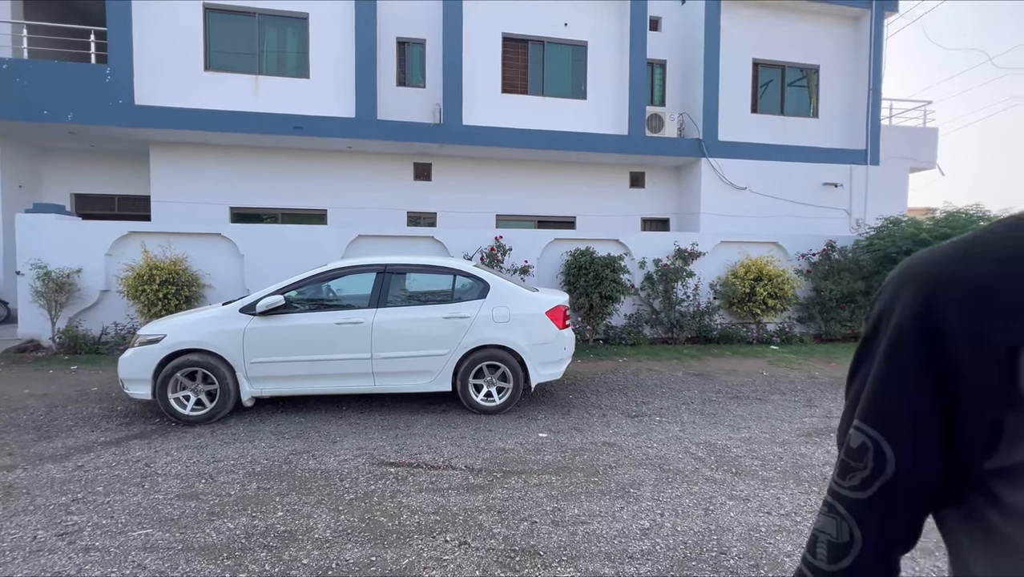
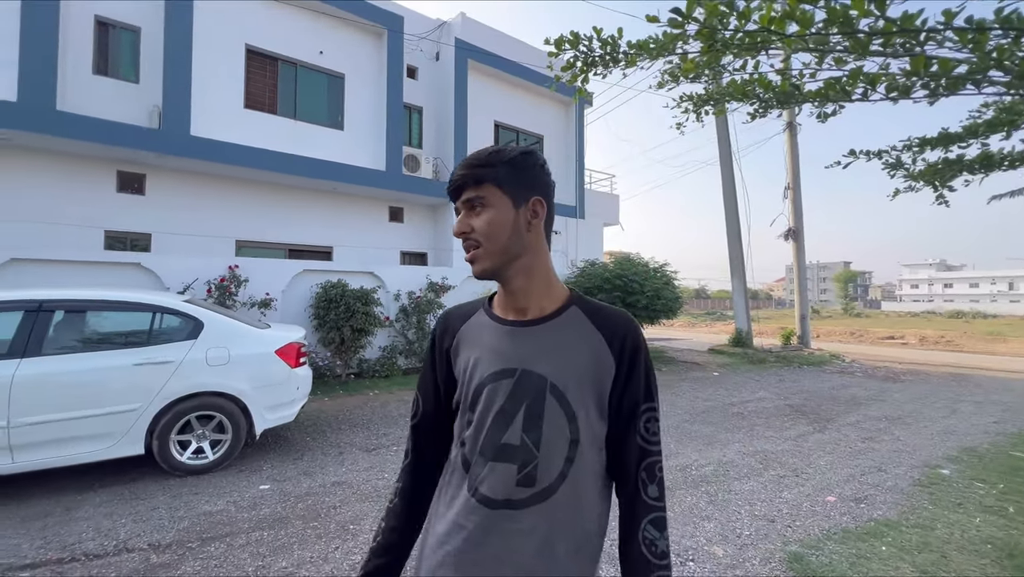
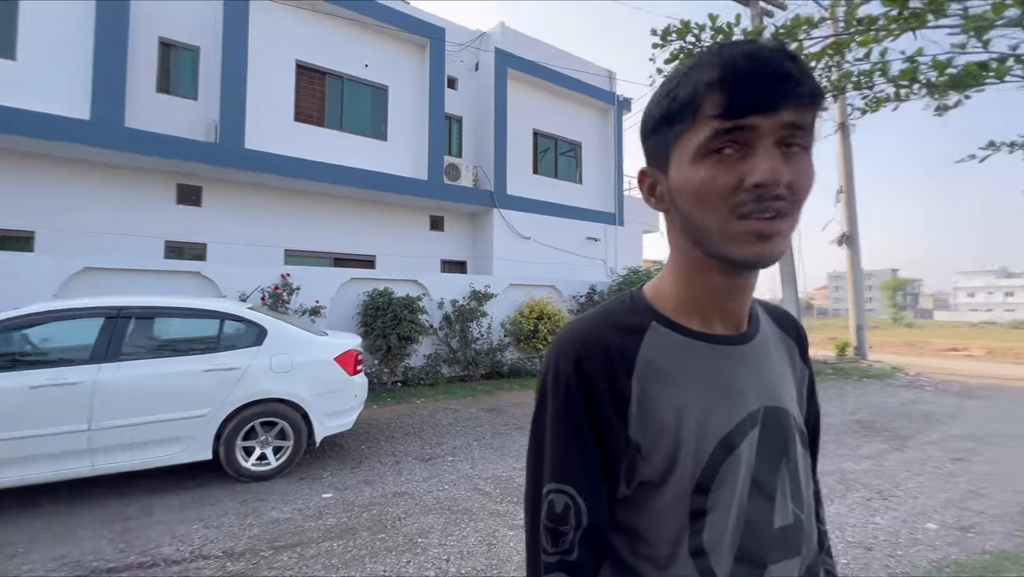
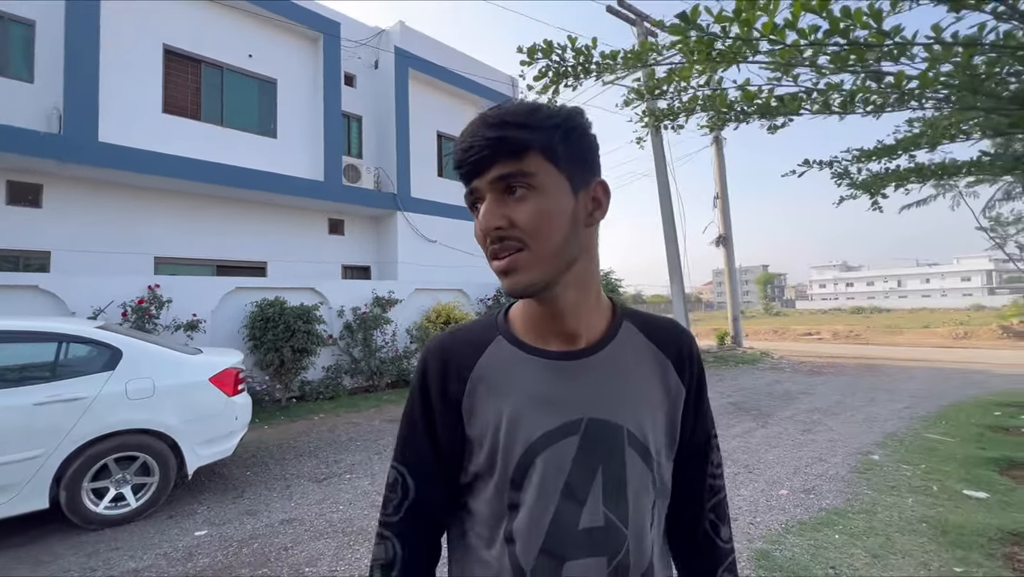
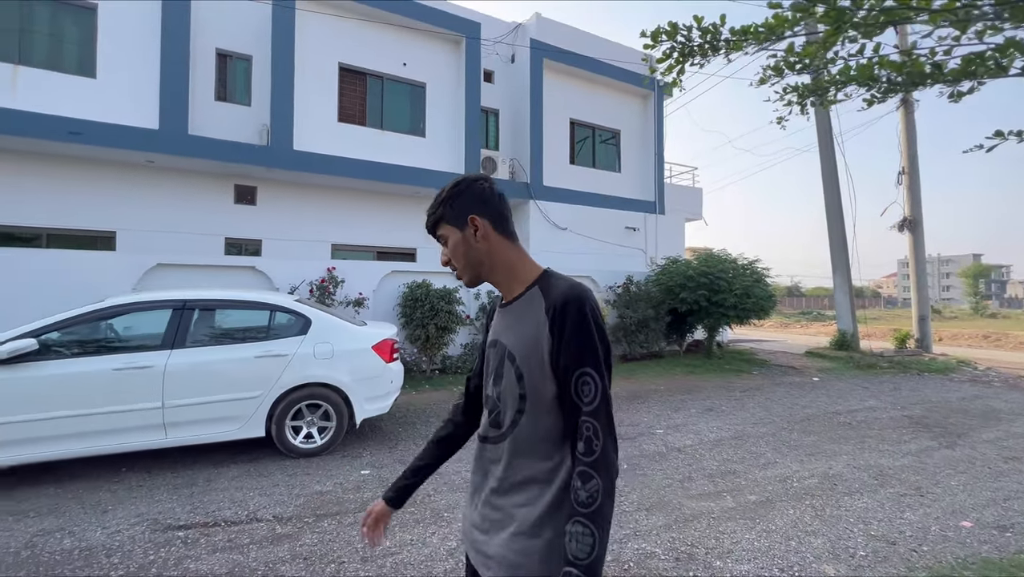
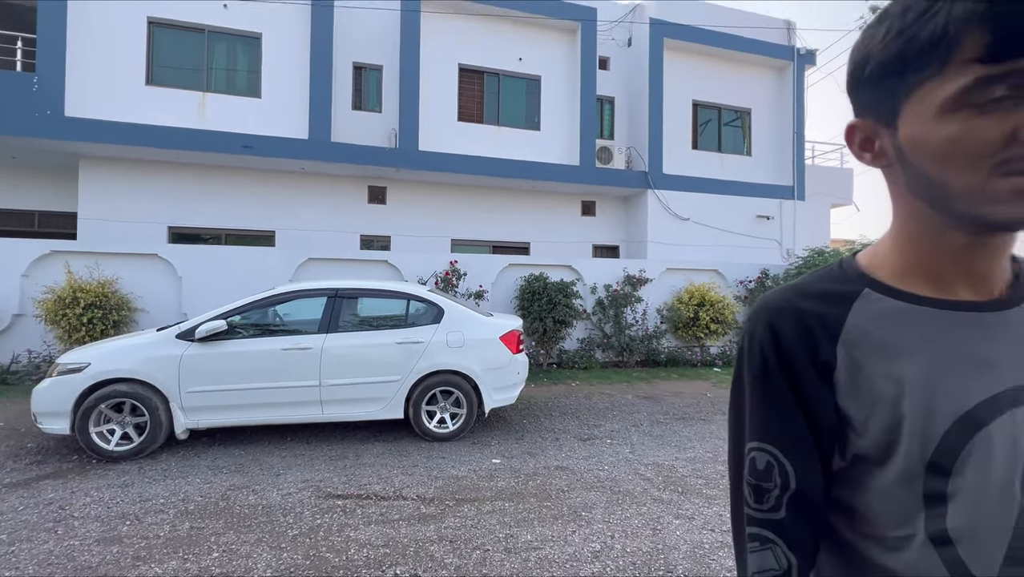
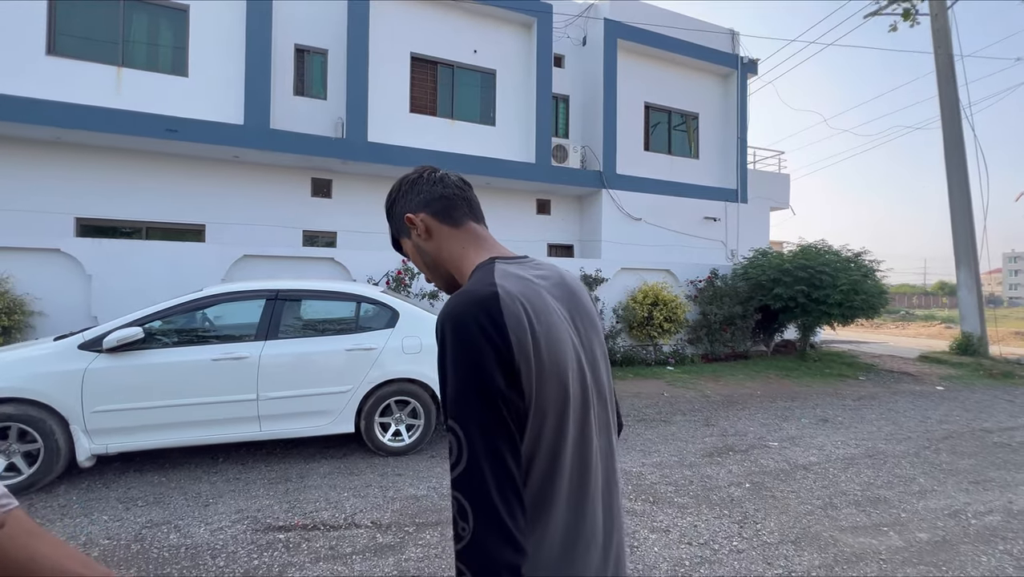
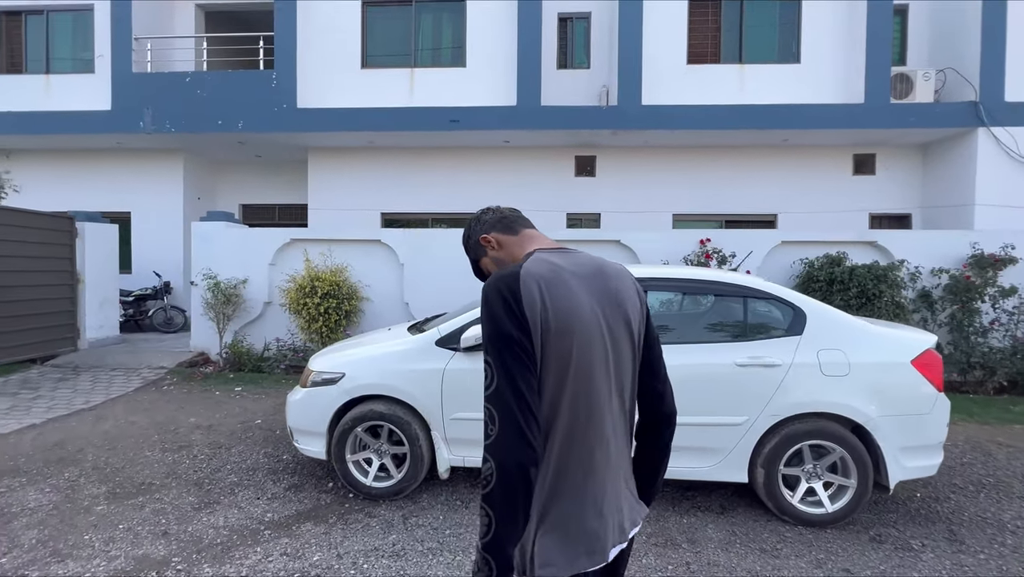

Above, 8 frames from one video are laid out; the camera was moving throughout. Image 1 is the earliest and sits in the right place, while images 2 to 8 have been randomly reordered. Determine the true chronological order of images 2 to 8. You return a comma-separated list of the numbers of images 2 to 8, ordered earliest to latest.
6, 3, 4, 2, 5, 7, 8
